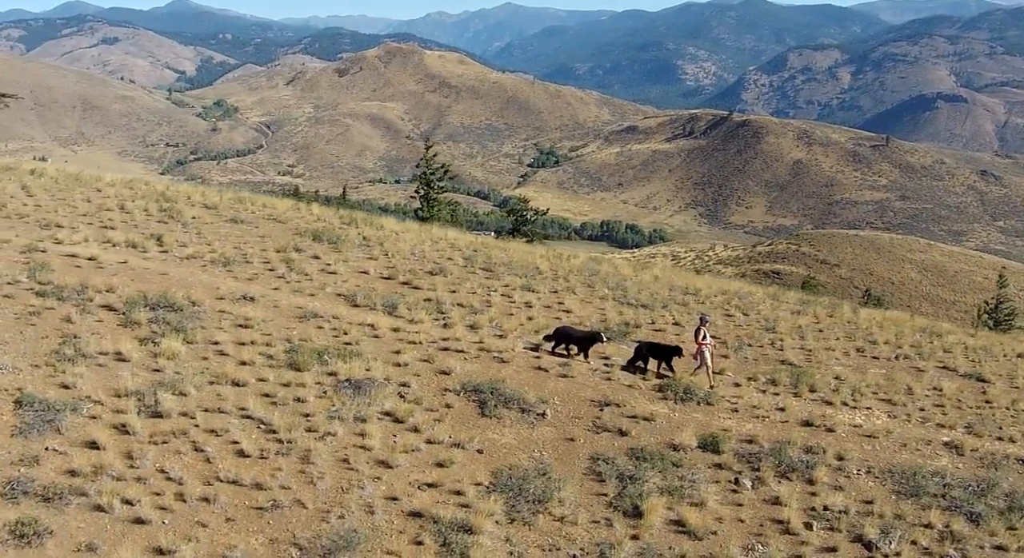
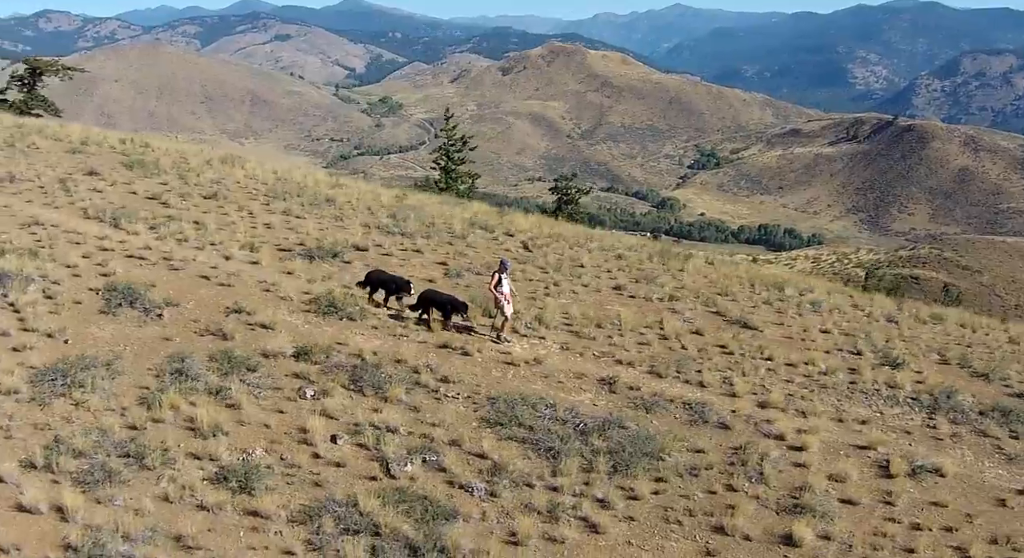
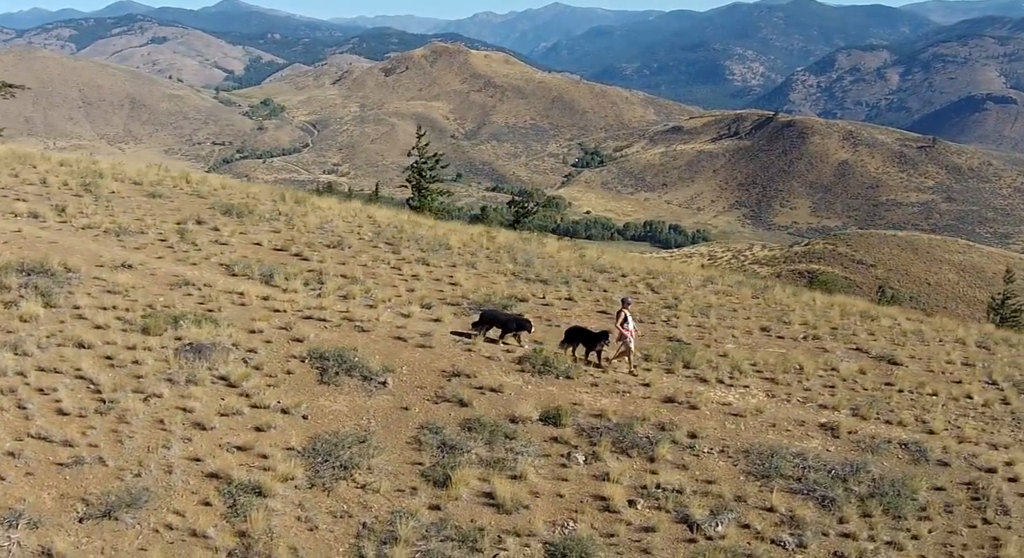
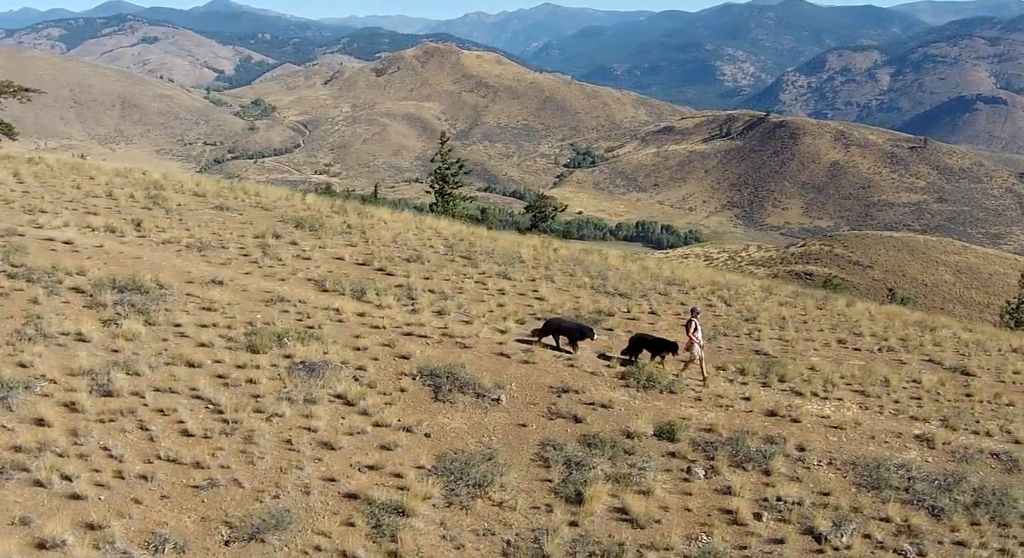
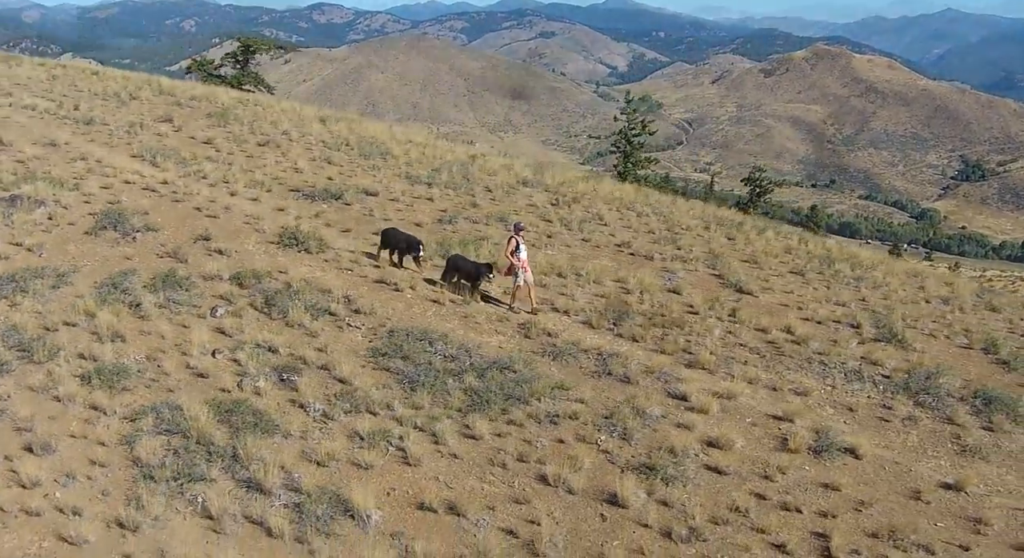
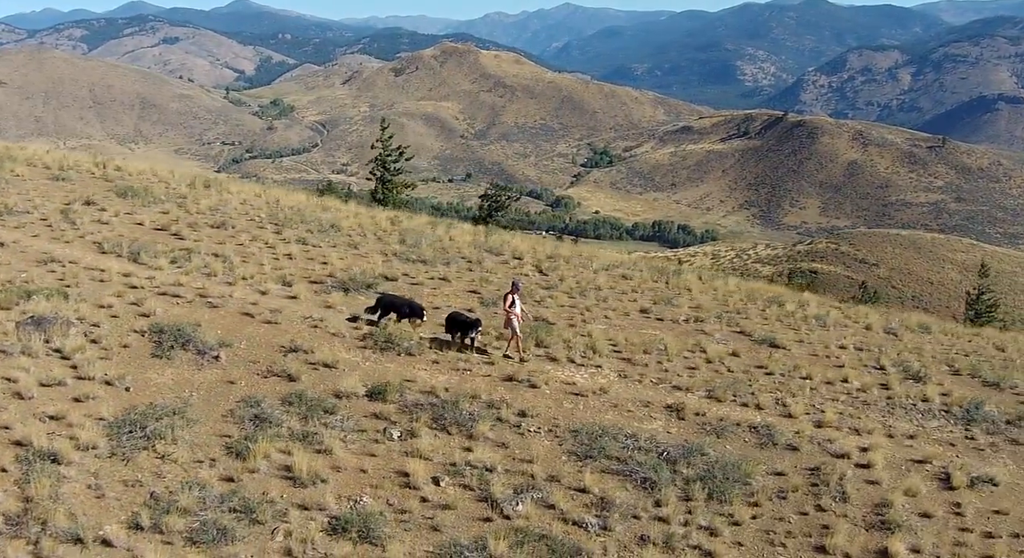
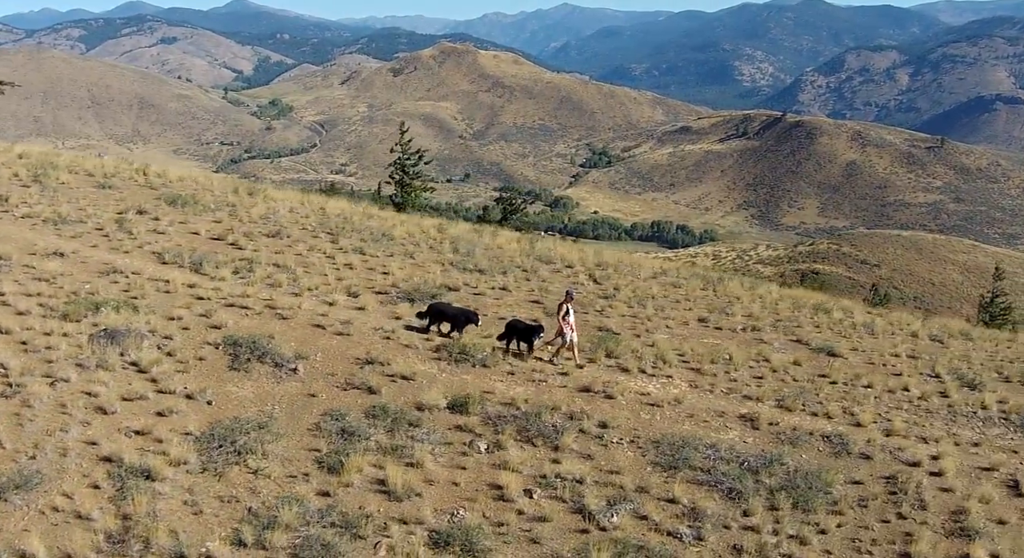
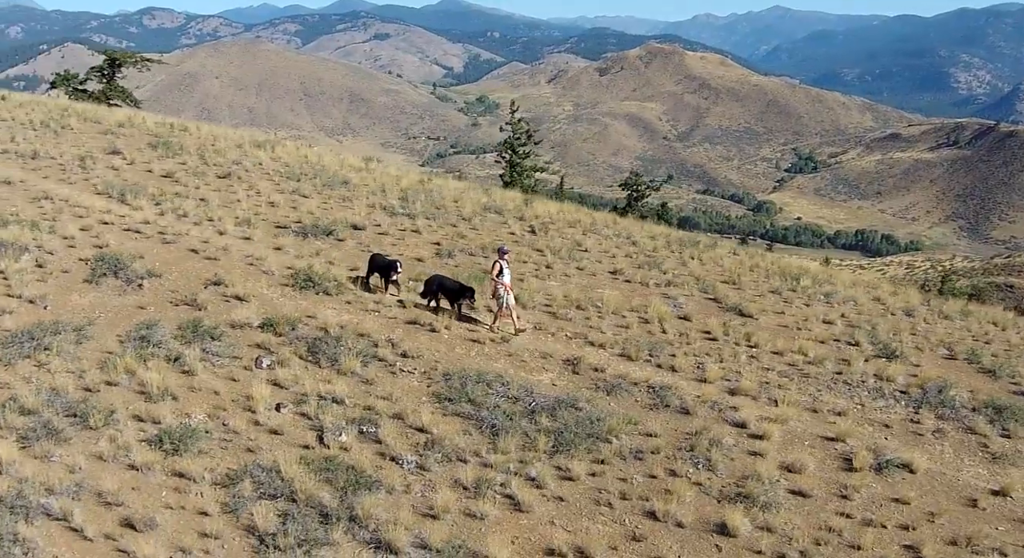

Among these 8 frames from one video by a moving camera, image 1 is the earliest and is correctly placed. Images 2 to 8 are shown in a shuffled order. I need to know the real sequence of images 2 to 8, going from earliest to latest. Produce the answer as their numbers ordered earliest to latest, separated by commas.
4, 3, 7, 6, 2, 8, 5
